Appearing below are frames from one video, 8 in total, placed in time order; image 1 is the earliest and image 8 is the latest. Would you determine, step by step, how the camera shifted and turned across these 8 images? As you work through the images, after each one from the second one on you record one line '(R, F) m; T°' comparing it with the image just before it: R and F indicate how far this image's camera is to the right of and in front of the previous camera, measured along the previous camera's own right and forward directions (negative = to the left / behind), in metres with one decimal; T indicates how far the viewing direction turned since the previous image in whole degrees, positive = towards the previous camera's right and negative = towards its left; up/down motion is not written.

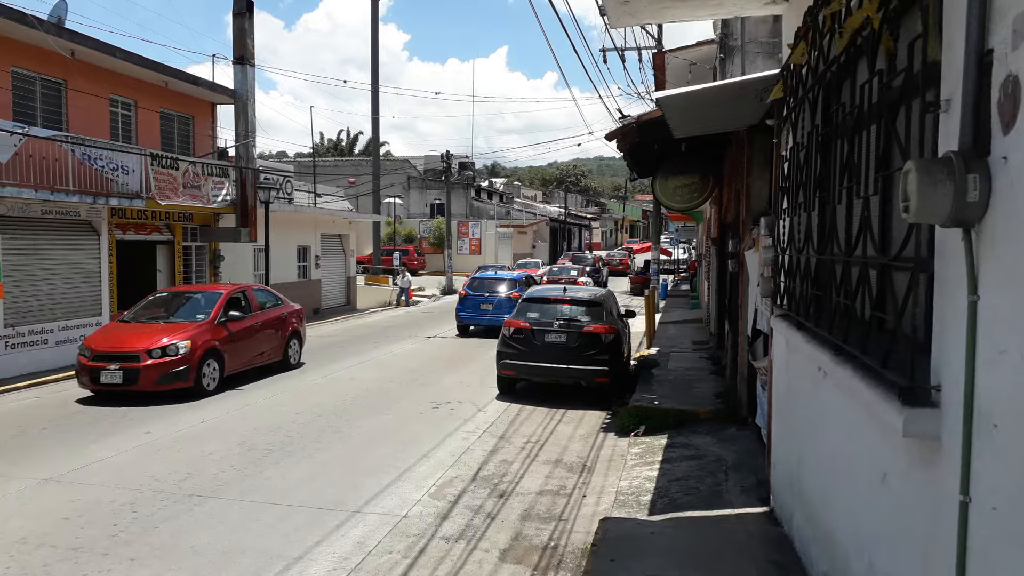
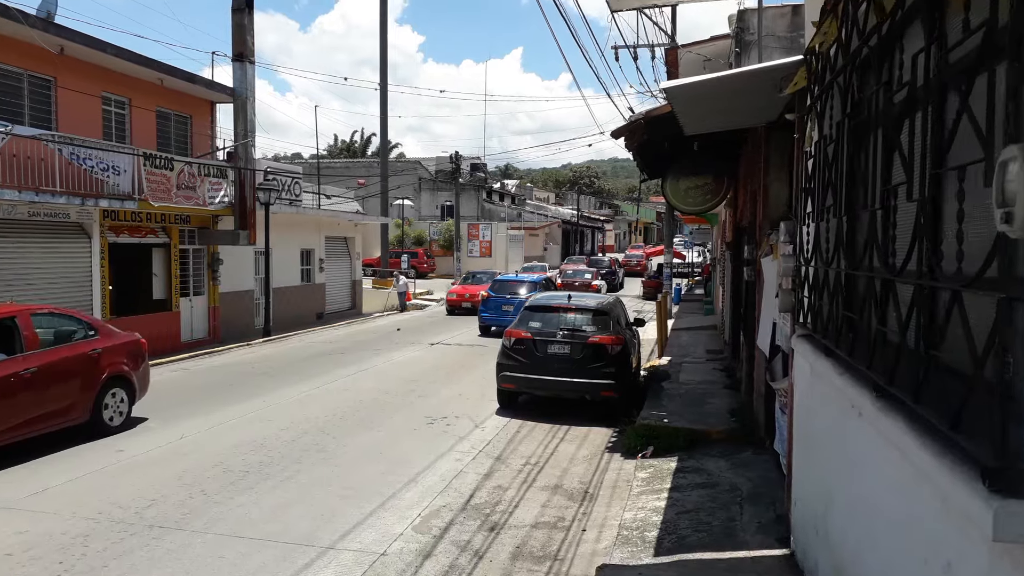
(+0.2, +0.6) m; -1°
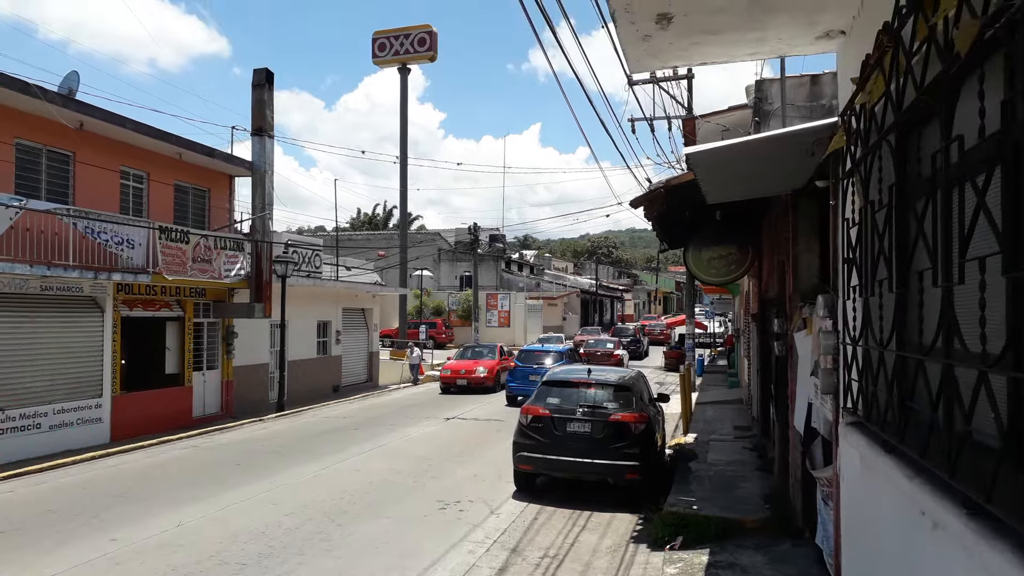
(0.0, +0.4) m; -1°
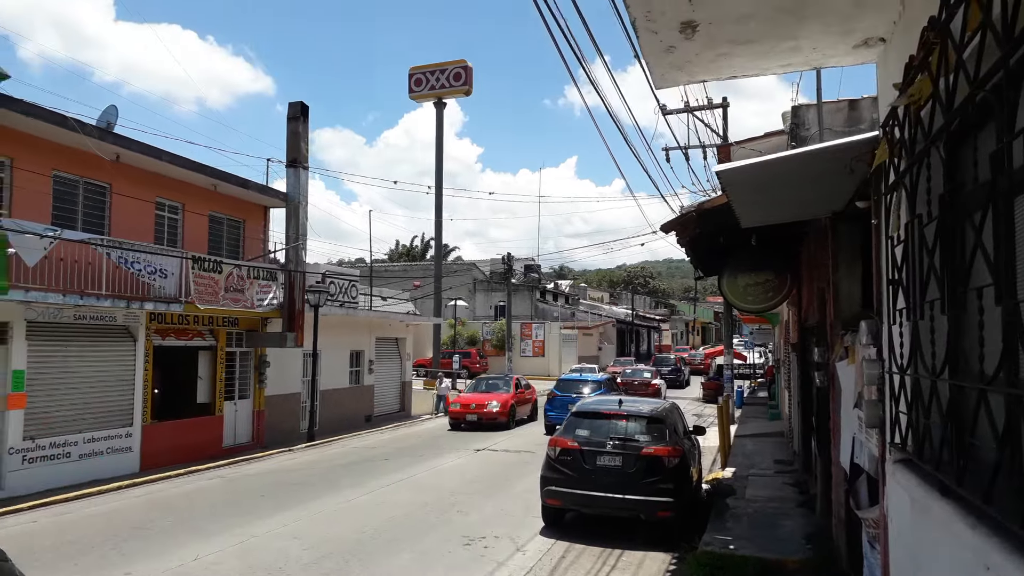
(+0.1, +0.2) m; -3°
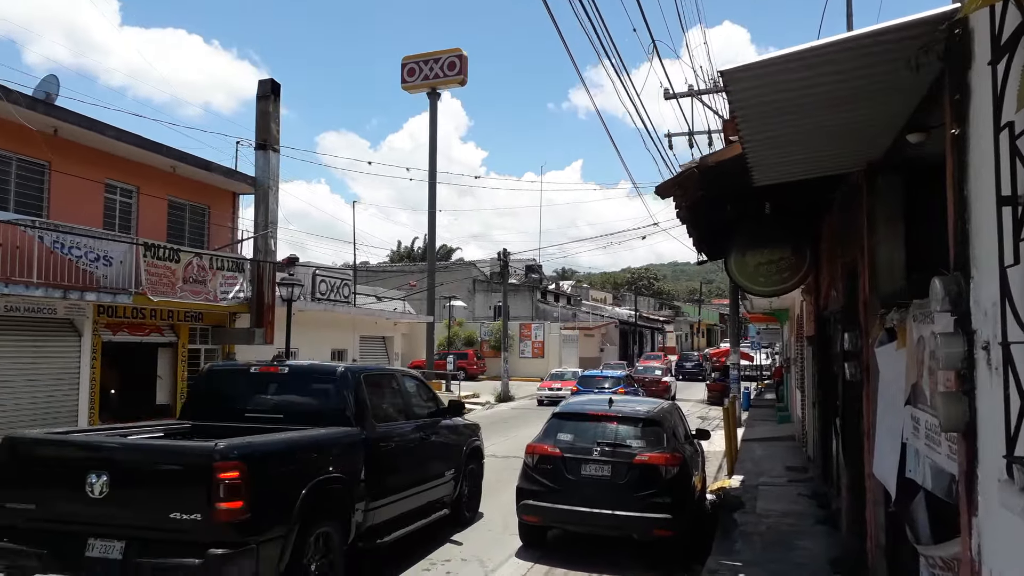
(+0.3, +1.3) m; 0°
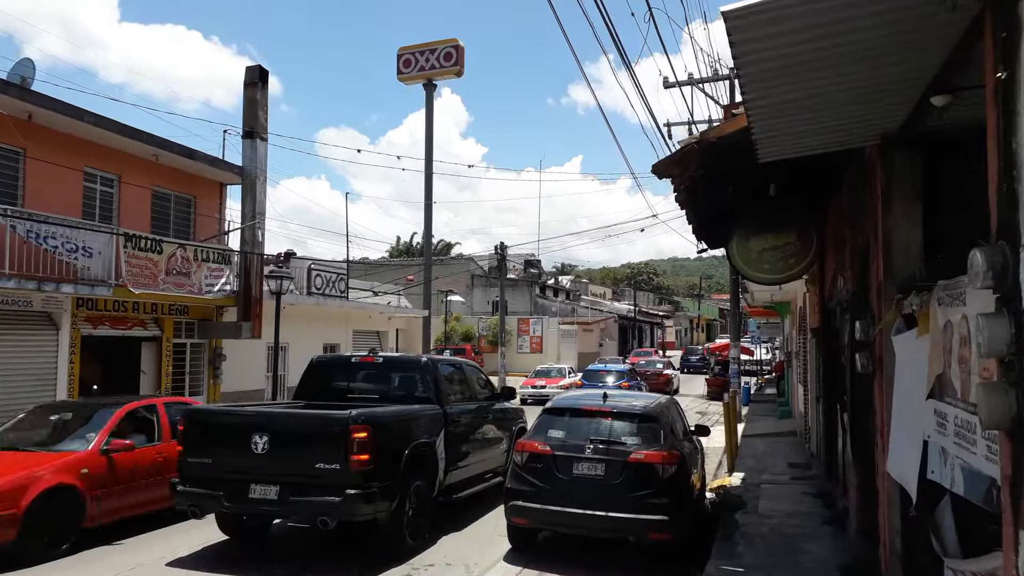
(+0.1, +0.4) m; 0°
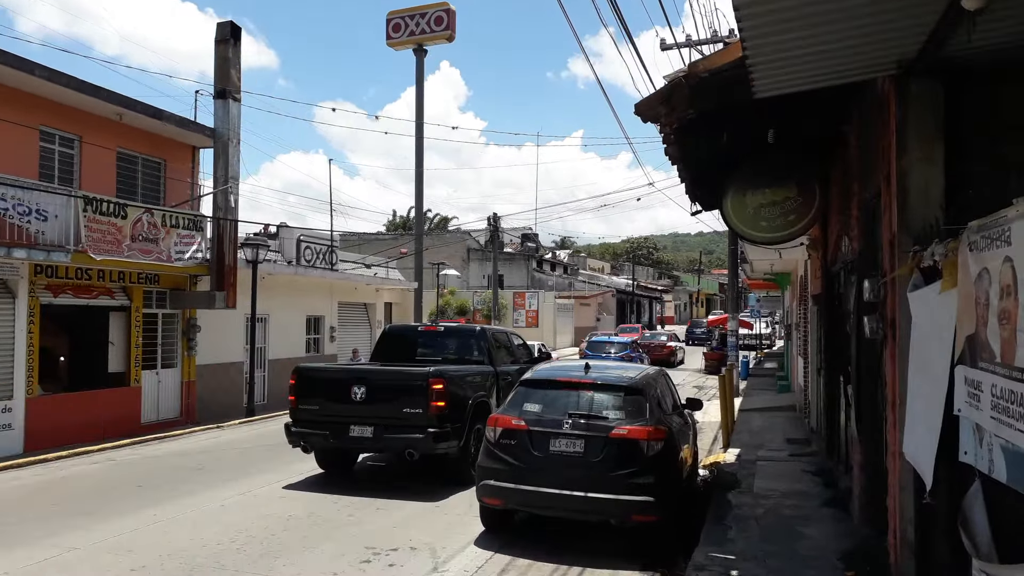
(+0.2, +0.7) m; 0°
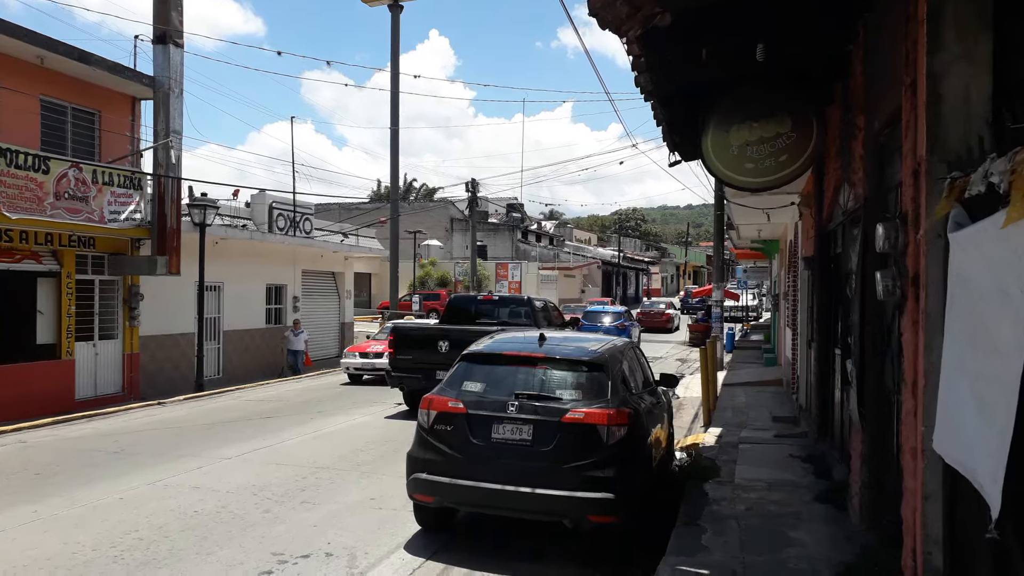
(+0.4, +1.1) m; +1°
